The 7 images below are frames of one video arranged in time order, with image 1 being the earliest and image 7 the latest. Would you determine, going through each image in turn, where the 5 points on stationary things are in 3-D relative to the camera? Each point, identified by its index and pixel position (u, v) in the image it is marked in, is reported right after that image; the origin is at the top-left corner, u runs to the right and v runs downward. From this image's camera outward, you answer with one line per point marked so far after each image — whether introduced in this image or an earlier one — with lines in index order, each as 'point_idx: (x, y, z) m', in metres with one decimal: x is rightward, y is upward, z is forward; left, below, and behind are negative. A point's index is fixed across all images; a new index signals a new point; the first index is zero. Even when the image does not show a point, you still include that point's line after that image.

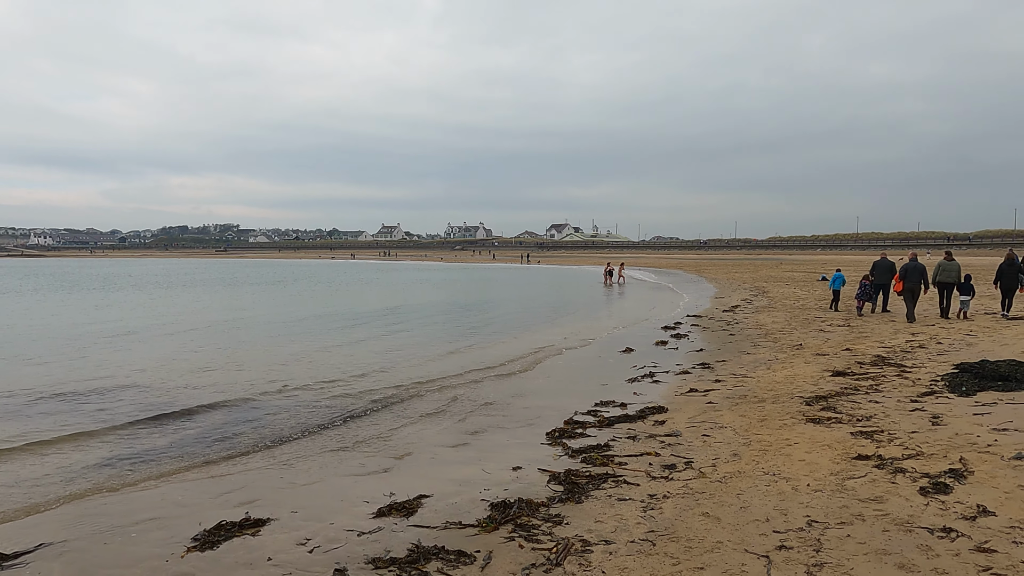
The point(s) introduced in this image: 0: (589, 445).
0: (+0.9, -1.8, +6.8) m
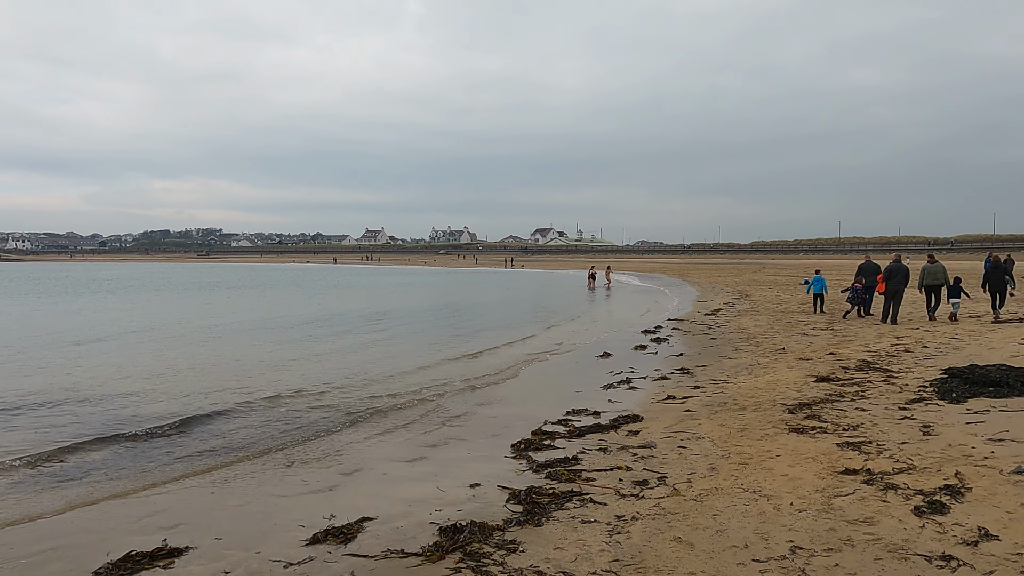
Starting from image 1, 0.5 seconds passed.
0: (+0.5, -1.8, +6.3) m
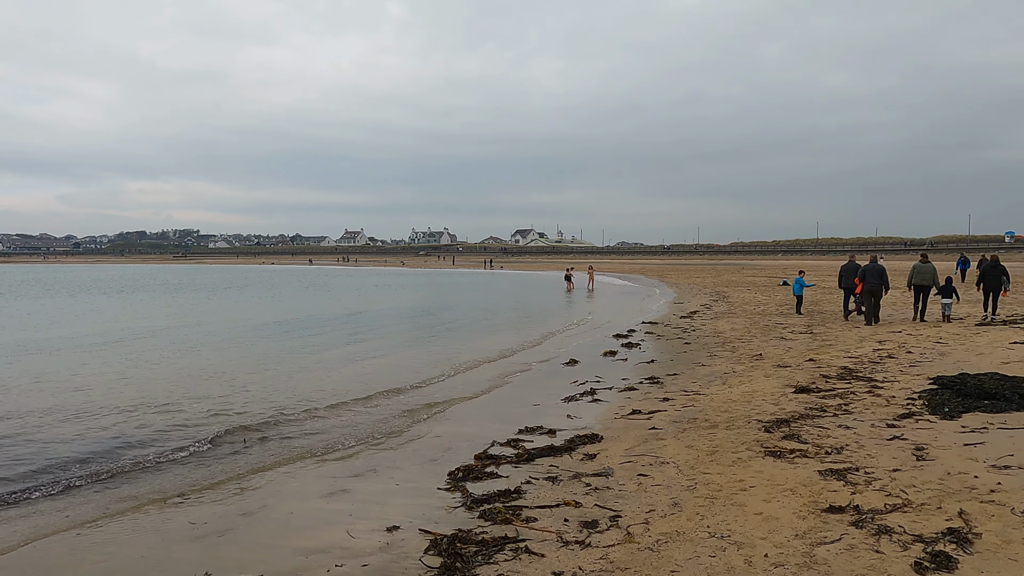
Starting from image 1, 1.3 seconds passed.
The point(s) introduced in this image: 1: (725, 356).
0: (-0.2, -1.8, +5.4) m
1: (+4.4, -1.4, +12.3) m
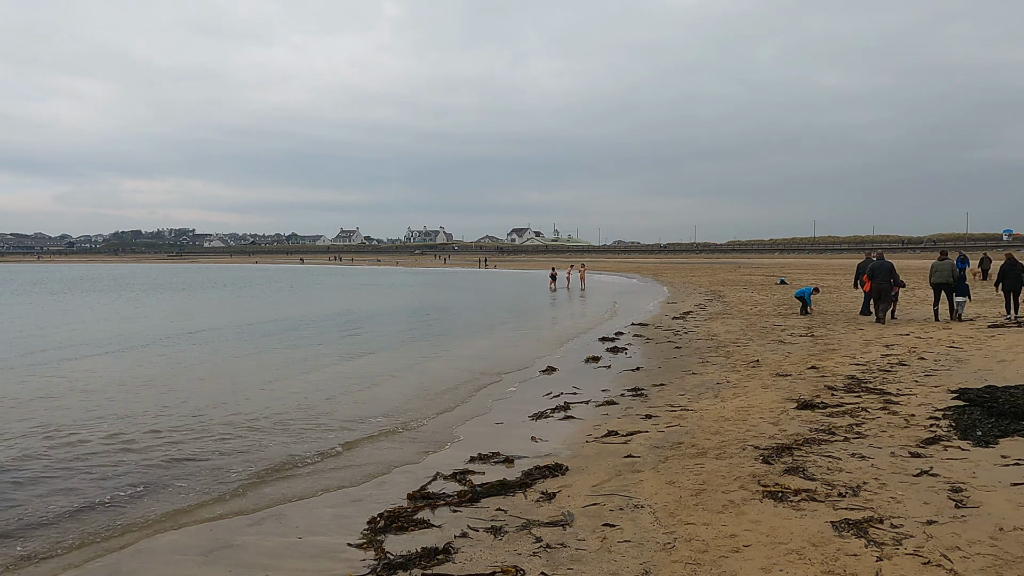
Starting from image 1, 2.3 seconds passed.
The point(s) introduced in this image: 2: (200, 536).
0: (-0.6, -1.9, +4.2) m
1: (+3.9, -1.4, +11.1) m
2: (-2.4, -1.9, +4.6) m
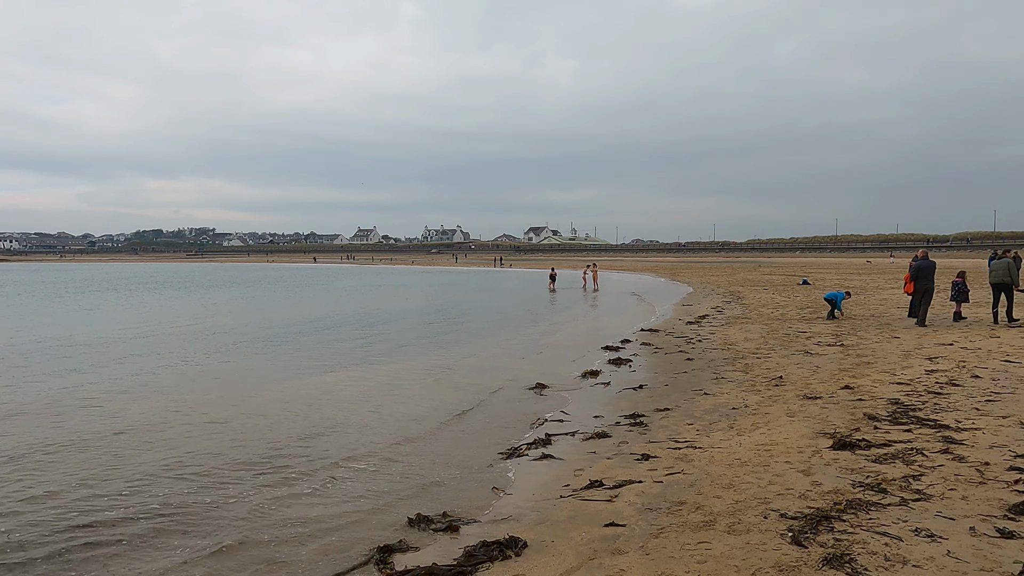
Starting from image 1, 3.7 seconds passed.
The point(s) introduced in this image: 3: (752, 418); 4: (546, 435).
0: (-1.1, -2.0, +2.8) m
1: (+3.6, -1.5, +9.6) m
2: (-2.9, -2.0, +3.3) m
3: (+3.0, -1.6, +7.4) m
4: (+0.4, -1.7, +7.0) m
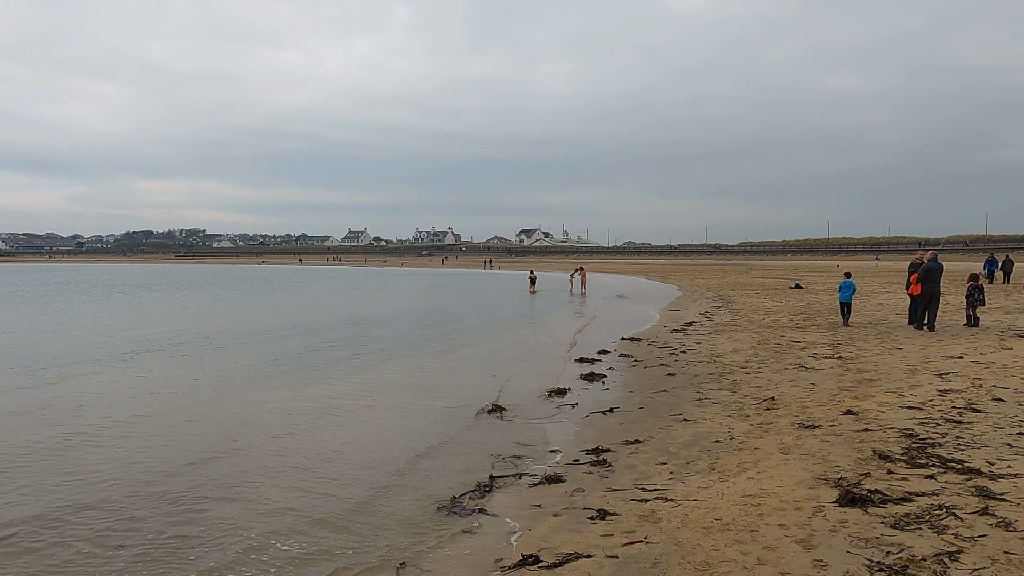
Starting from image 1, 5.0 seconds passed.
0: (-1.7, -2.0, +1.5) m
1: (+2.9, -1.6, +8.4) m
2: (-3.5, -2.1, +1.9) m
3: (+2.3, -1.7, +6.1) m
4: (-0.2, -1.8, +5.7) m
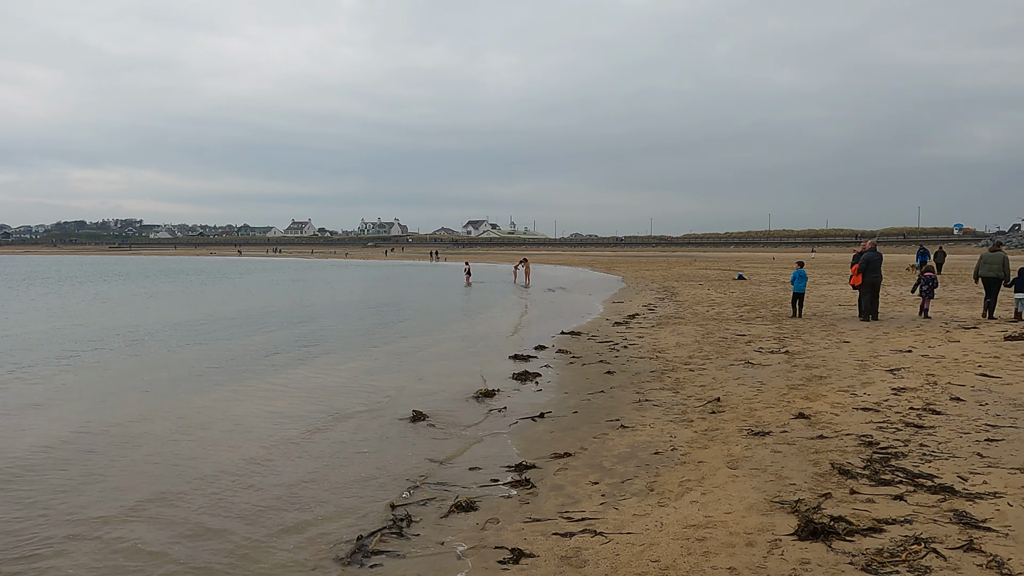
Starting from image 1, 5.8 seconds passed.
0: (-2.1, -2.0, +0.4) m
1: (+1.9, -1.5, +7.6) m
2: (-4.0, -2.1, +0.6) m
3: (+1.5, -1.6, +5.3) m
4: (-1.0, -1.7, +4.6) m
